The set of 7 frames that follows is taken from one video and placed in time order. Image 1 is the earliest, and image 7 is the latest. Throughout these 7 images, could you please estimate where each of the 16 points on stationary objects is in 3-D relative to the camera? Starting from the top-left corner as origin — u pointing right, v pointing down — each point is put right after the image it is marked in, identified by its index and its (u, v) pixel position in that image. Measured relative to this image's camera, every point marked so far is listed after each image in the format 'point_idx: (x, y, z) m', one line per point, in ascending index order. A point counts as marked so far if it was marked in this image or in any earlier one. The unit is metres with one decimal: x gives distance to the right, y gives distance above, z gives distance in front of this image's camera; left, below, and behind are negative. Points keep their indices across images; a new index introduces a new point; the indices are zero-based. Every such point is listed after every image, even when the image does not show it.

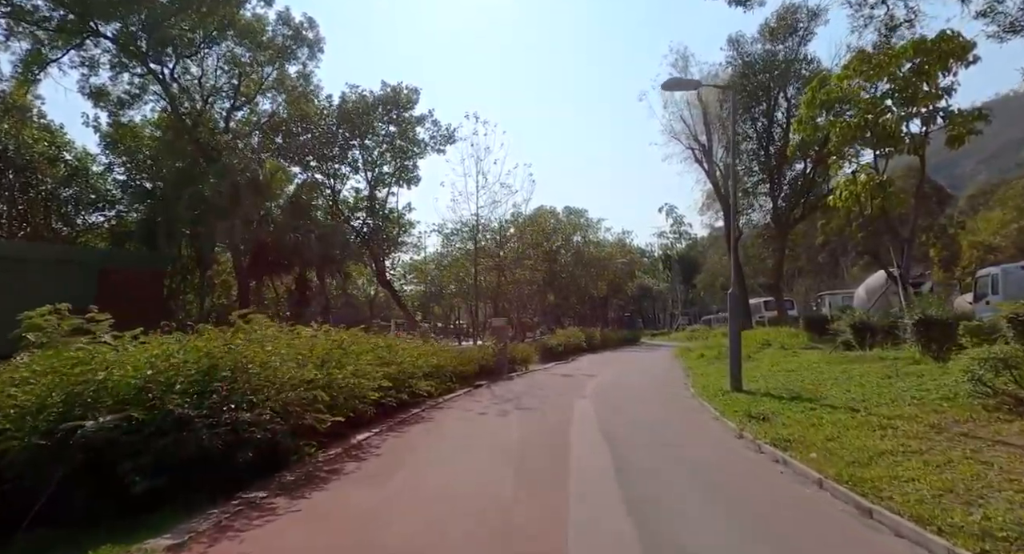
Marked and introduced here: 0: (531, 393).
0: (+0.6, -3.3, +15.7) m
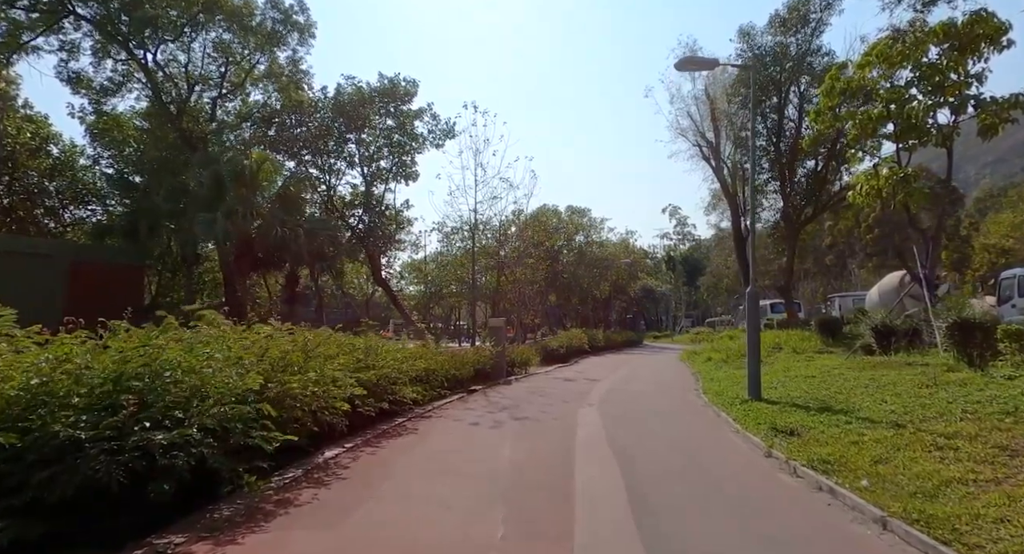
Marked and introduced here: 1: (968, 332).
0: (+0.5, -3.3, +14.5) m
1: (+11.6, -1.4, +13.7) m
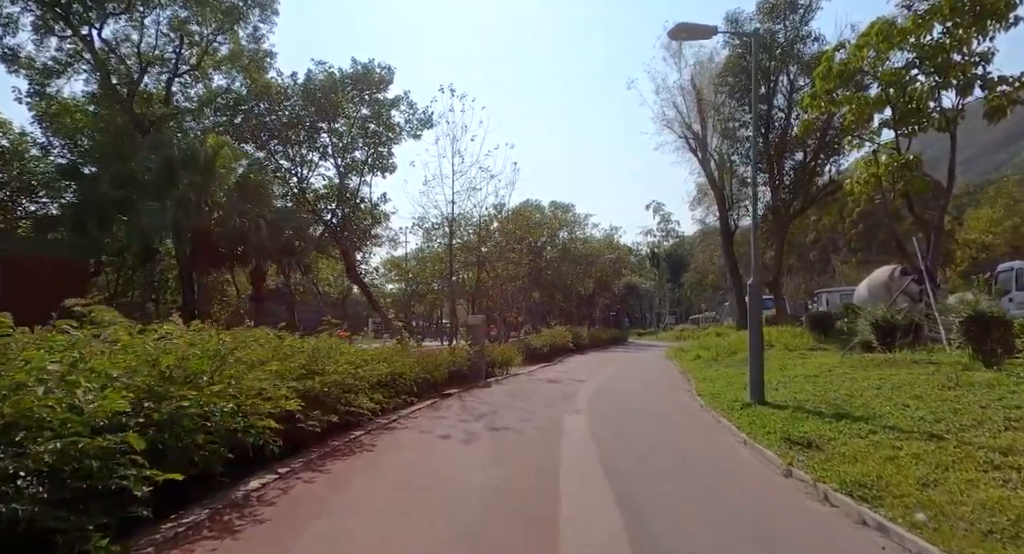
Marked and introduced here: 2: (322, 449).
0: (0.0, -3.1, +13.1) m
1: (+11.1, -1.2, +12.6) m
2: (-2.7, -2.5, +7.8) m
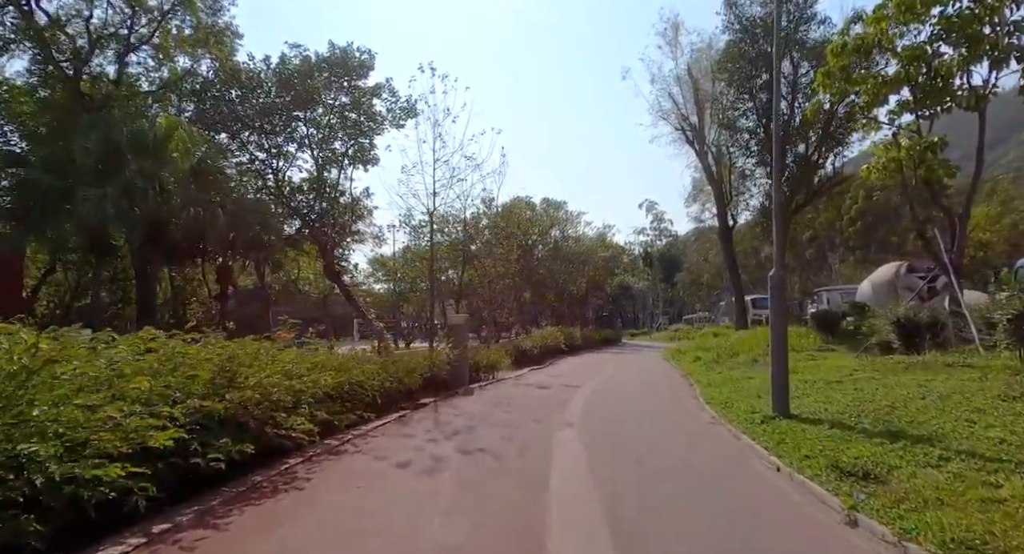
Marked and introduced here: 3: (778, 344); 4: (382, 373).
0: (-0.4, -2.9, +11.3) m
1: (+10.7, -1.0, +11.0) m
2: (-3.0, -2.3, +5.9) m
3: (+4.9, -1.2, +10.0) m
4: (-2.7, -2.0, +11.0) m
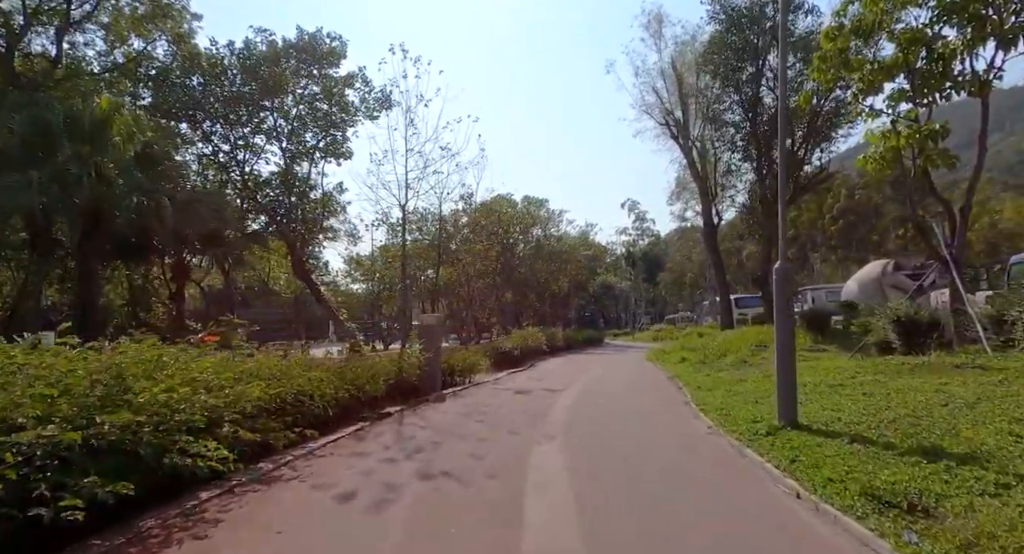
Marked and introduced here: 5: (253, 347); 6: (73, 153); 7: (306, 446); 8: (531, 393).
0: (-0.9, -2.8, +10.0) m
1: (+10.2, -0.9, +10.1) m
2: (-3.3, -2.2, +4.6) m
3: (+4.4, -1.1, +8.8) m
4: (-3.1, -1.9, +9.7) m
5: (-4.1, -1.1, +8.9) m
6: (-12.5, +3.5, +15.3) m
7: (-2.9, -2.4, +7.9) m
8: (+0.5, -3.5, +16.2) m
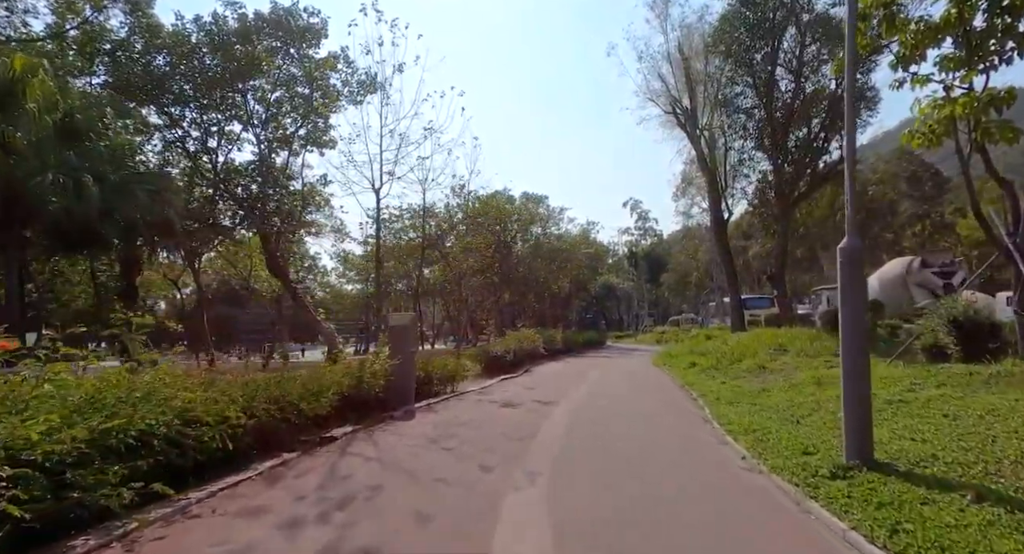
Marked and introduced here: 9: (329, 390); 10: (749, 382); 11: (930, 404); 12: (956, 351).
0: (-1.3, -2.6, +7.7) m
1: (+9.8, -0.7, +7.7) m
2: (-3.7, -2.0, +2.2) m
3: (+4.1, -0.9, +6.5) m
4: (-3.5, -1.7, +7.3) m
5: (-4.5, -0.9, +6.5) m
6: (-12.8, +3.7, +13.0) m
7: (-3.3, -2.2, +5.5) m
8: (+0.2, -3.3, +13.8) m
9: (-3.3, -2.0, +9.7) m
10: (+7.5, -3.3, +17.0) m
11: (+7.0, -2.2, +9.4) m
12: (+10.9, -1.7, +13.4) m
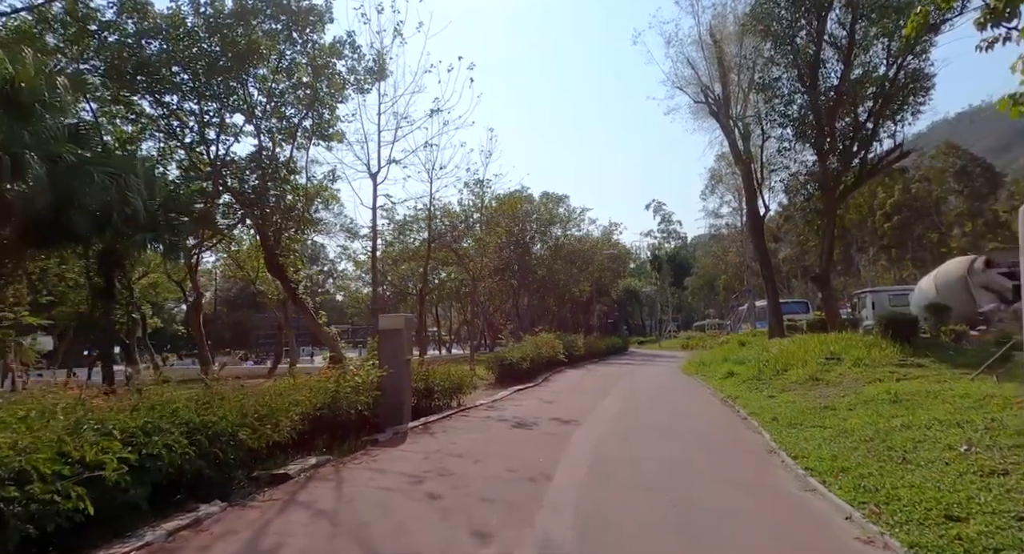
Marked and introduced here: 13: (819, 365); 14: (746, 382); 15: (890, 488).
0: (-1.2, -2.4, +5.5) m
1: (+9.9, -0.5, +5.1) m
2: (-3.8, -1.7, +0.1) m
3: (+4.1, -0.7, +4.1) m
4: (-3.4, -1.5, +5.2) m
5: (-4.5, -0.8, +4.5) m
6: (-12.5, +3.8, +11.3) m
7: (-3.3, -2.0, +3.4) m
8: (+0.5, -3.2, +11.6) m
9: (-3.1, -1.8, +7.6) m
10: (+7.9, -3.2, +14.5) m
11: (+7.1, -2.0, +6.9) m
12: (+11.2, -1.6, +10.8) m
13: (+10.9, -3.1, +19.1) m
14: (+8.4, -3.8, +19.5) m
15: (+4.4, -2.5, +6.4) m
